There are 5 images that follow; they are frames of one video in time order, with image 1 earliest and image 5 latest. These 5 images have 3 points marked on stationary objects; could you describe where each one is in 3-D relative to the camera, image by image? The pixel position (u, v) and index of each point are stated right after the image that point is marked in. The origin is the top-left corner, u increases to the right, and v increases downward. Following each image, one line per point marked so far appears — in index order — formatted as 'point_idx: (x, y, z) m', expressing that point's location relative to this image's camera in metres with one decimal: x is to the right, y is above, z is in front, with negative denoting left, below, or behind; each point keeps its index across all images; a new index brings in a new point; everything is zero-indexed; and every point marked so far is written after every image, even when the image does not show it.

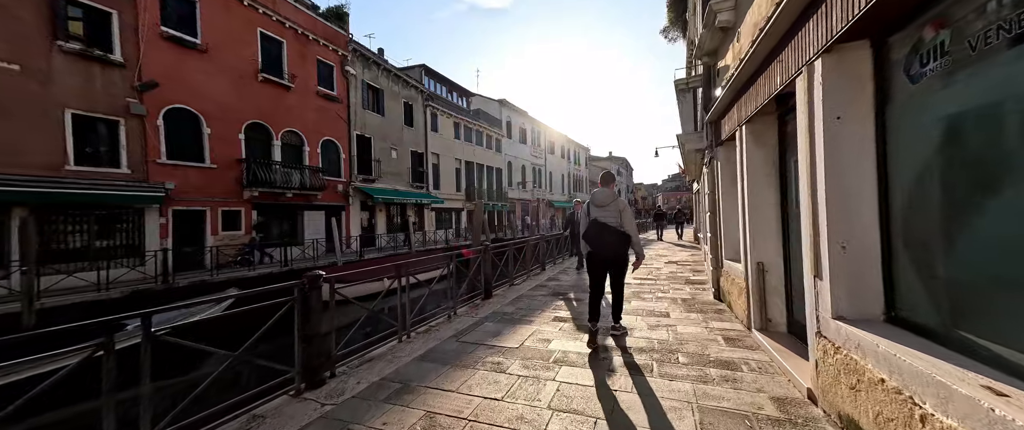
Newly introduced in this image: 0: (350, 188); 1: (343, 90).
0: (-8.1, +1.4, +18.4) m
1: (-8.7, +6.4, +18.6) m
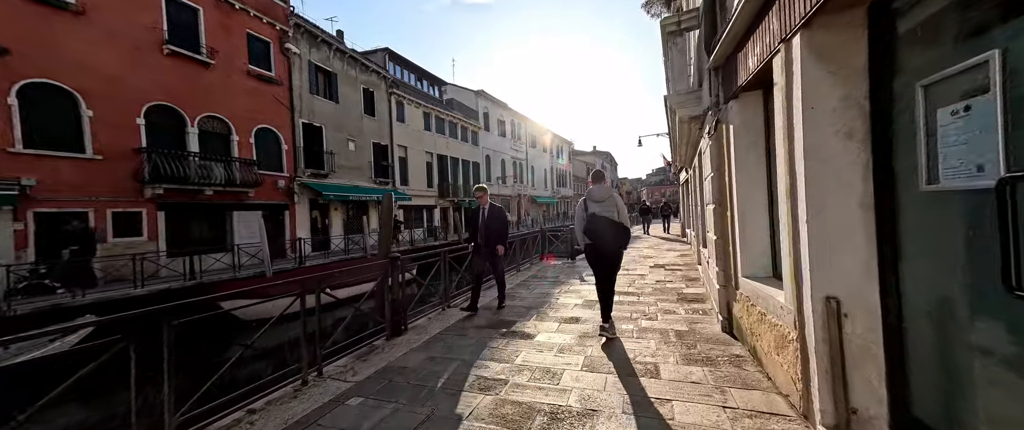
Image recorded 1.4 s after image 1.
0: (-9.6, +1.4, +16.1) m
1: (-10.2, +6.4, +16.2) m
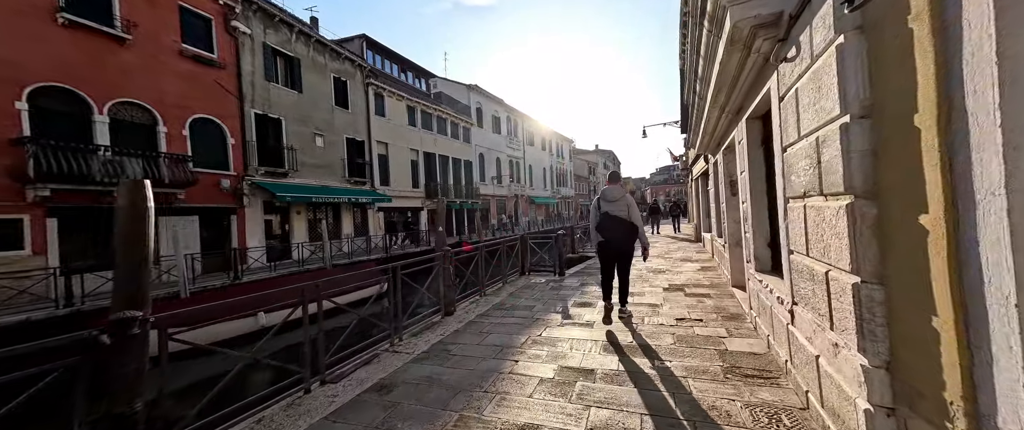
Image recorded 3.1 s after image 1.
0: (-10.2, +1.2, +13.9) m
1: (-10.8, +6.2, +14.0) m
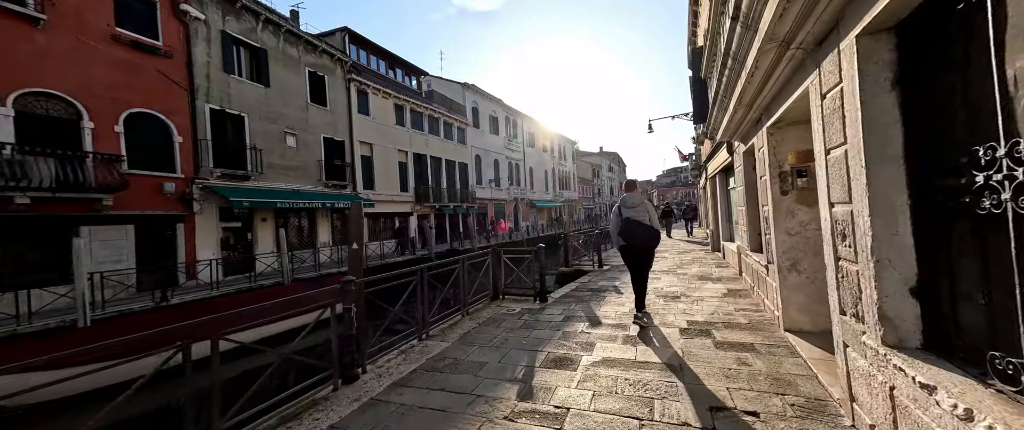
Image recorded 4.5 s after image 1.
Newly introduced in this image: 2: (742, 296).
0: (-10.7, +0.9, +12.2) m
1: (-11.3, +6.0, +12.4) m
2: (+3.5, -1.2, +5.5) m
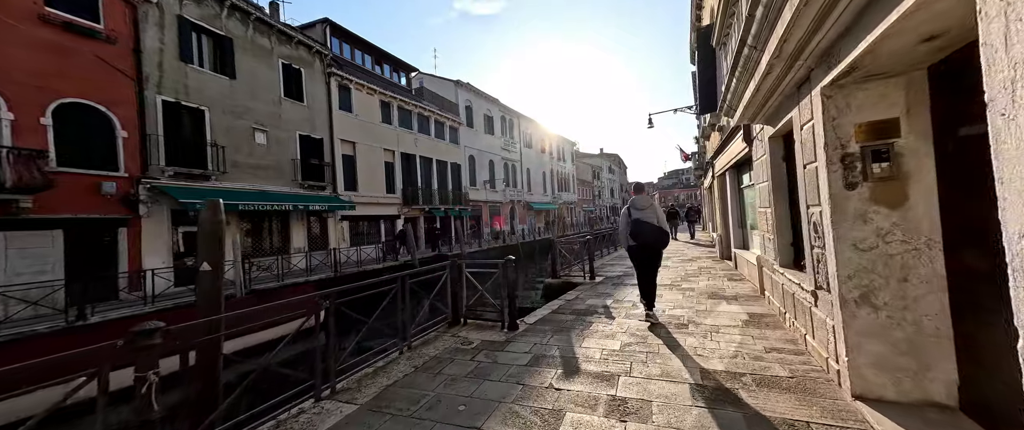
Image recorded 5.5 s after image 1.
0: (-11.2, +0.8, +10.9) m
1: (-11.9, +5.9, +11.2) m
2: (+3.0, -1.3, +4.2) m
